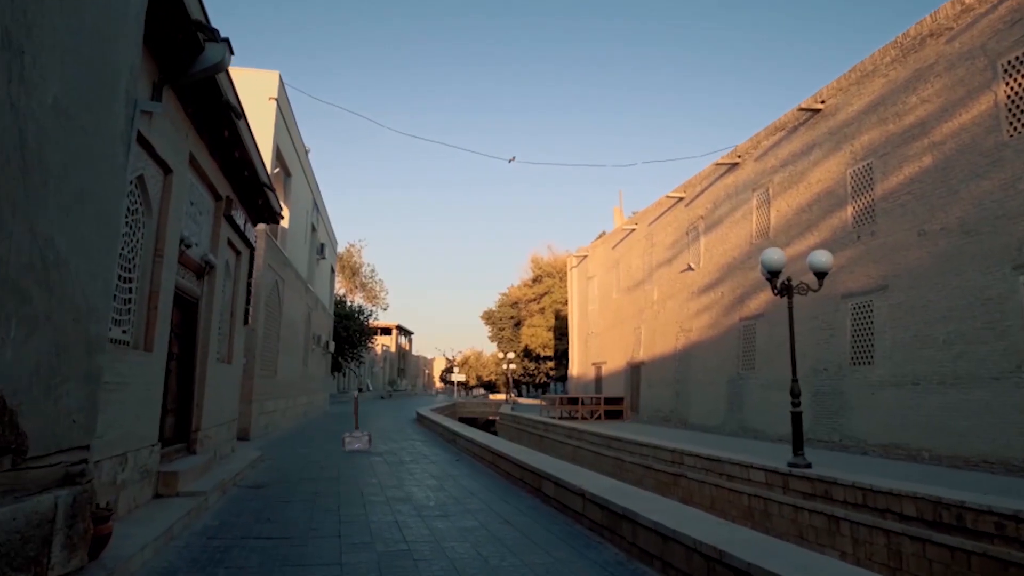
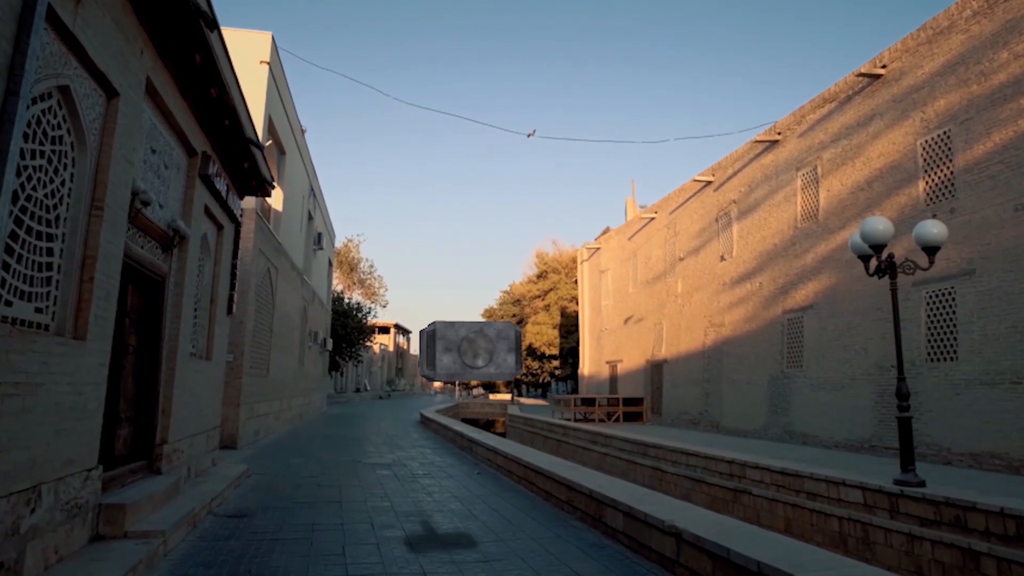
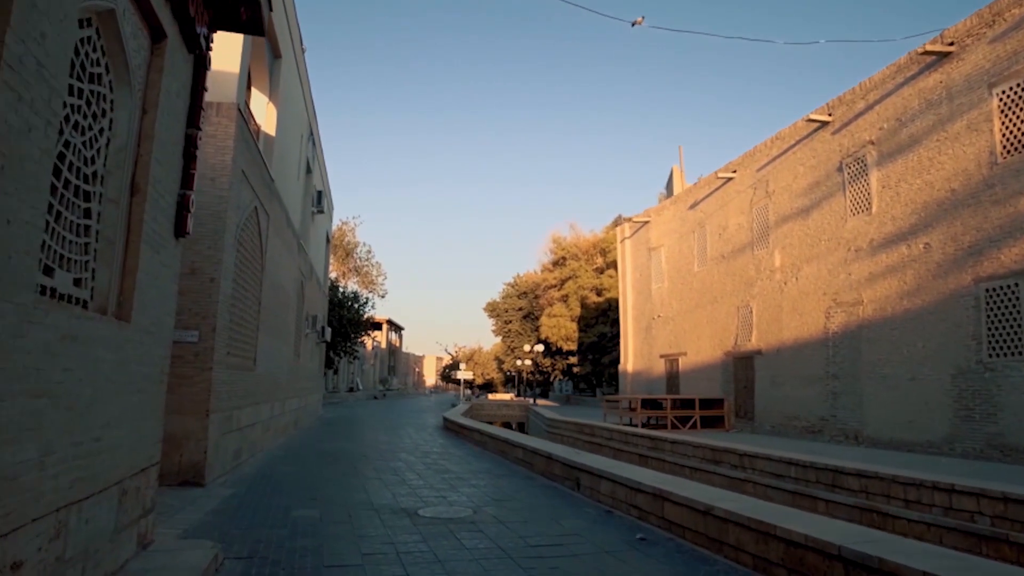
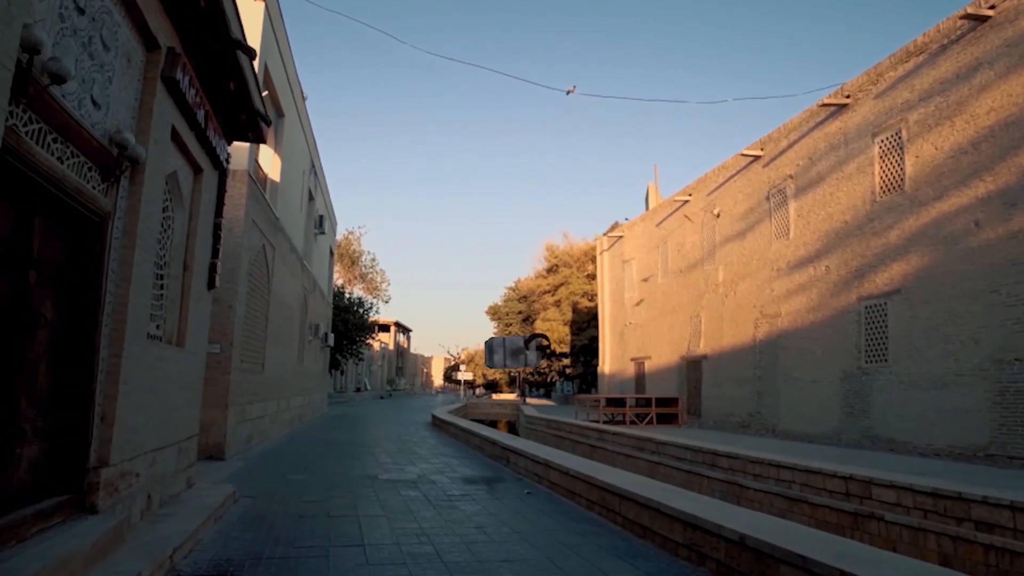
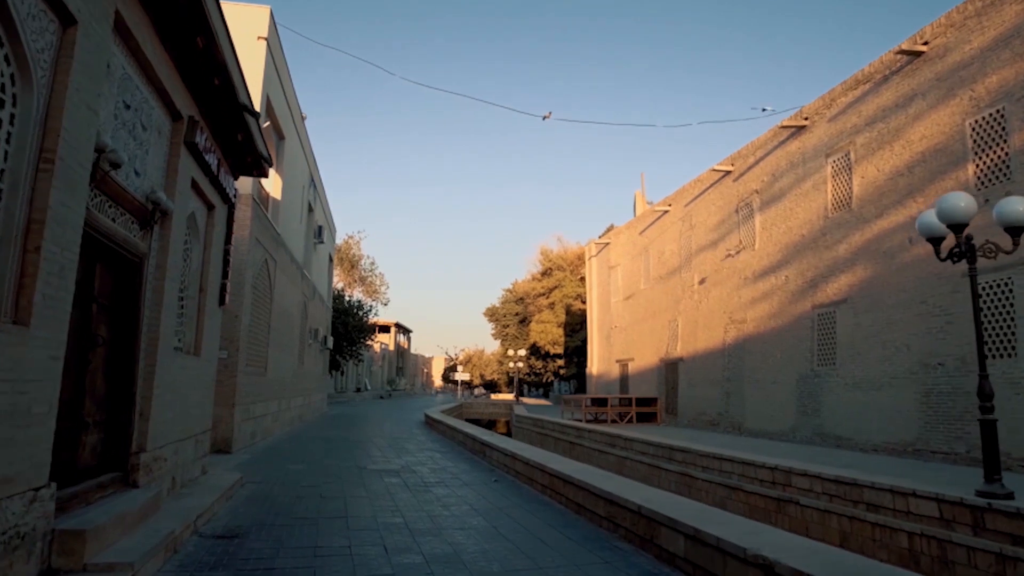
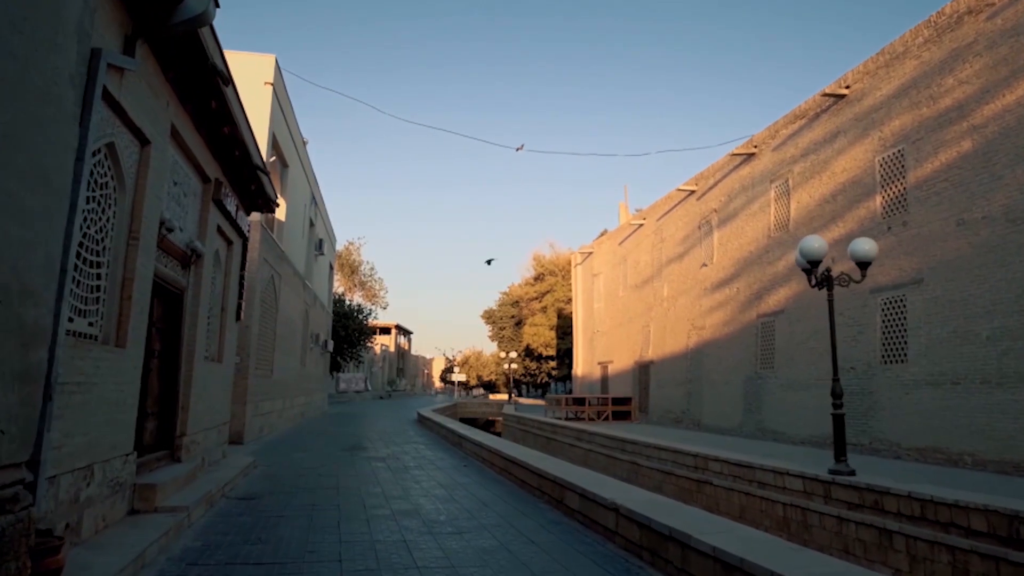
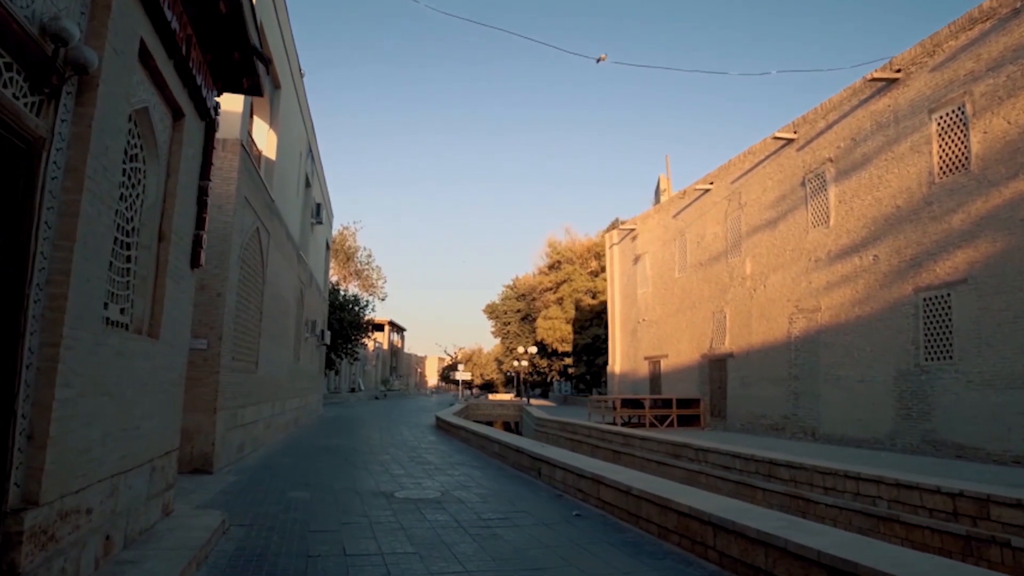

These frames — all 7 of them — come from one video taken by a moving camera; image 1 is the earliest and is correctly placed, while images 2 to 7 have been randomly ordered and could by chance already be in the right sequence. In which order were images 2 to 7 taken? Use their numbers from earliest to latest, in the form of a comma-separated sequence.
6, 2, 5, 4, 7, 3
